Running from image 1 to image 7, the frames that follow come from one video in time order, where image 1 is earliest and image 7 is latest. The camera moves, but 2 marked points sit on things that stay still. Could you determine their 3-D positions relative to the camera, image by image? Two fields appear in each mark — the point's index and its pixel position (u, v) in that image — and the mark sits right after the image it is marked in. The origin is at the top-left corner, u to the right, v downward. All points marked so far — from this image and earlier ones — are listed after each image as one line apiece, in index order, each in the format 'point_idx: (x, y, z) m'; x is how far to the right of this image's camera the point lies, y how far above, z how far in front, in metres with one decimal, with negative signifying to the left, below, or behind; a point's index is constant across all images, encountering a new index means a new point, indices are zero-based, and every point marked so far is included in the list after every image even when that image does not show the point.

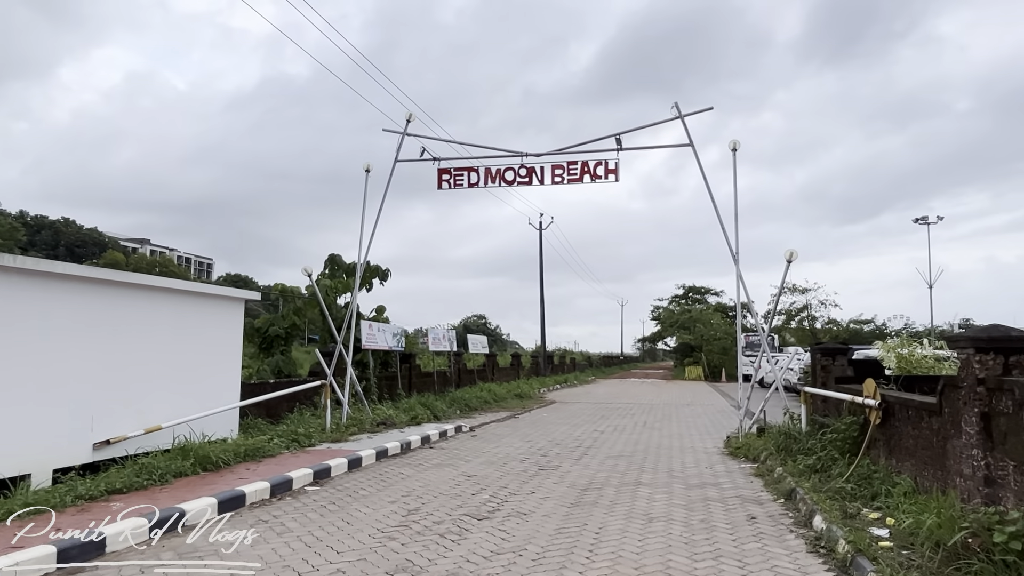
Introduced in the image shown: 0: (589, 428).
0: (+1.5, -2.7, +13.4) m
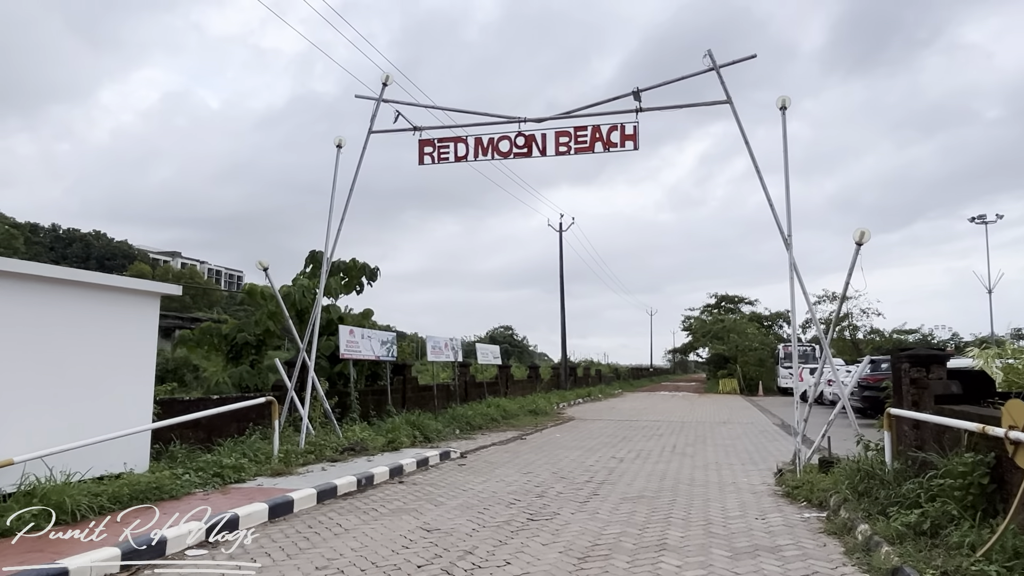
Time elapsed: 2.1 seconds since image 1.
0: (+1.5, -2.6, +11.1) m
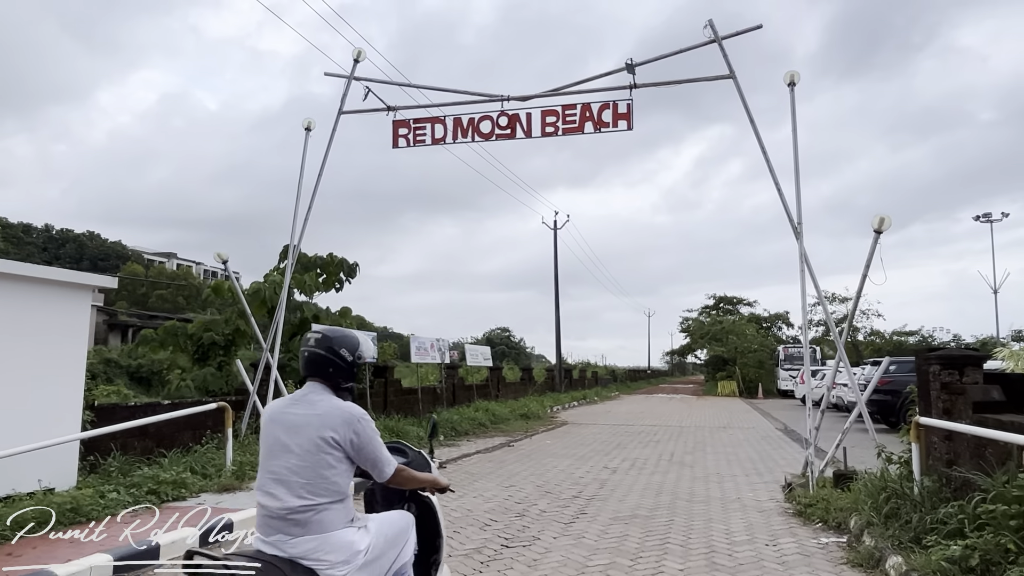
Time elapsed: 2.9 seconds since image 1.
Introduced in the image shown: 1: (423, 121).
0: (+1.2, -2.6, +10.3) m
1: (-1.2, +2.2, +9.3) m
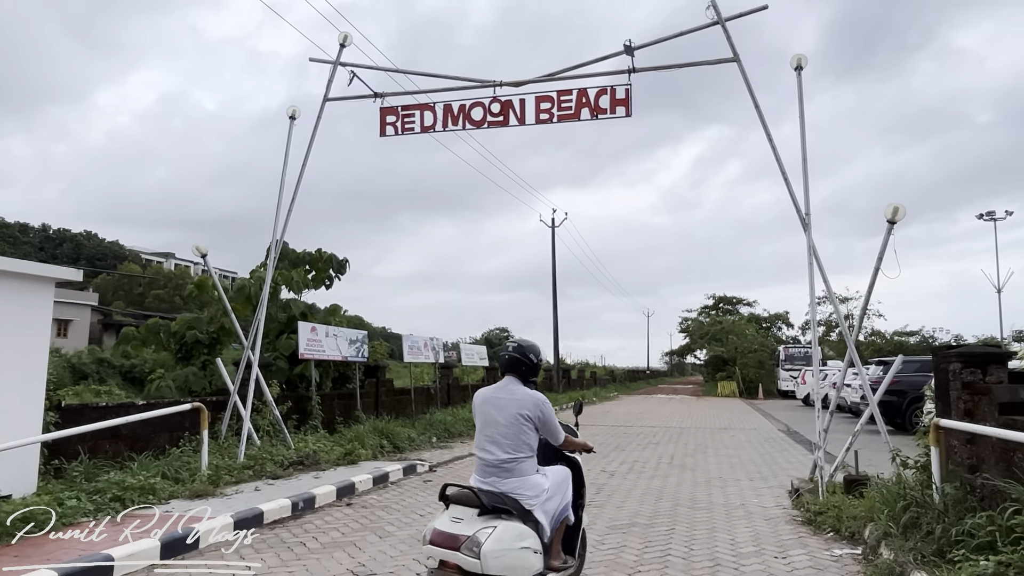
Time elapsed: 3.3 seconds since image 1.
0: (+1.1, -2.5, +9.9) m
1: (-1.3, +2.3, +8.8) m
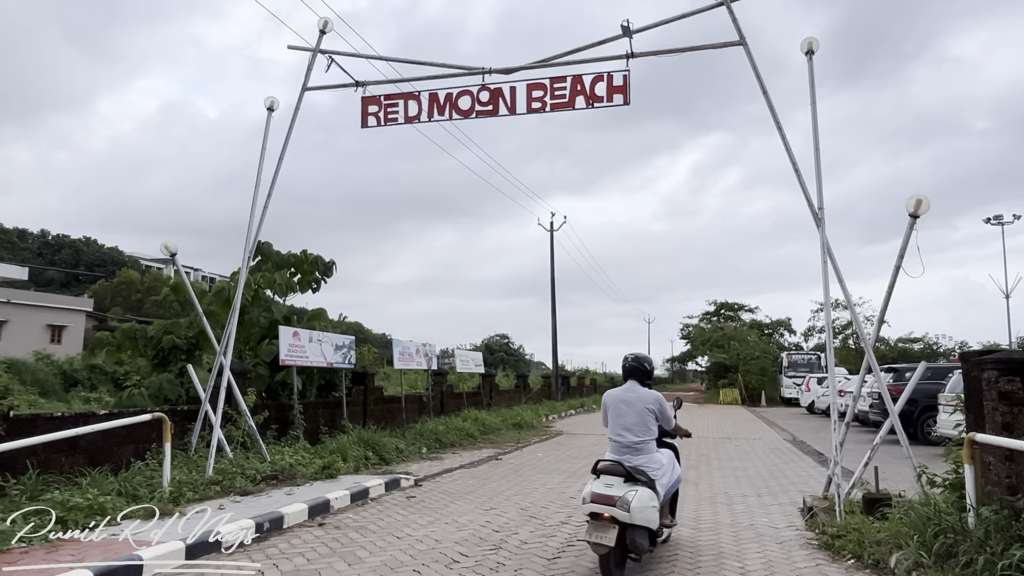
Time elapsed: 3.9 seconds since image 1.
0: (+1.0, -2.5, +9.3) m
1: (-1.4, +2.2, +8.3) m
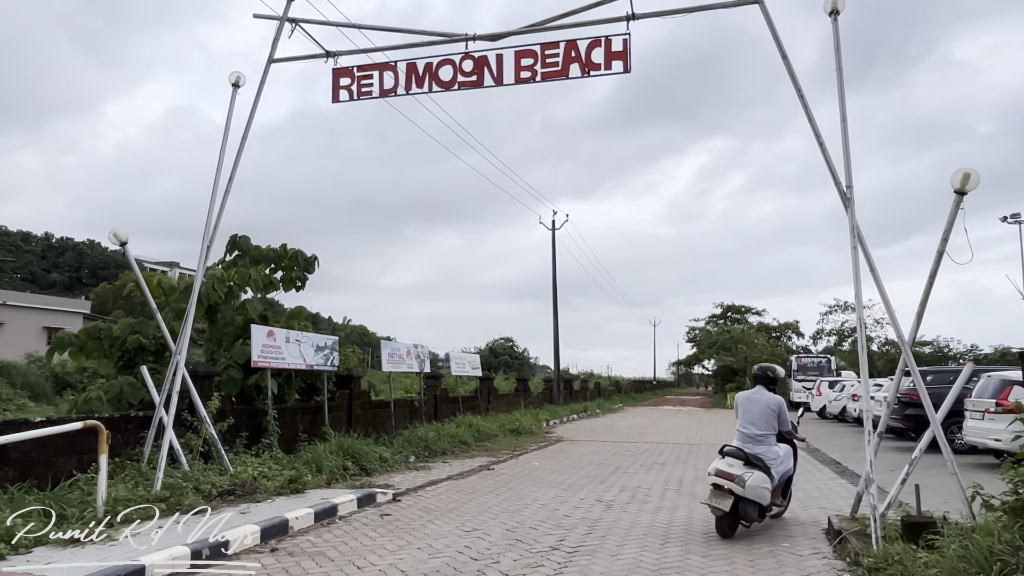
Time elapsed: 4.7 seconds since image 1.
0: (+0.9, -2.5, +8.4) m
1: (-1.5, +2.3, +7.4) m
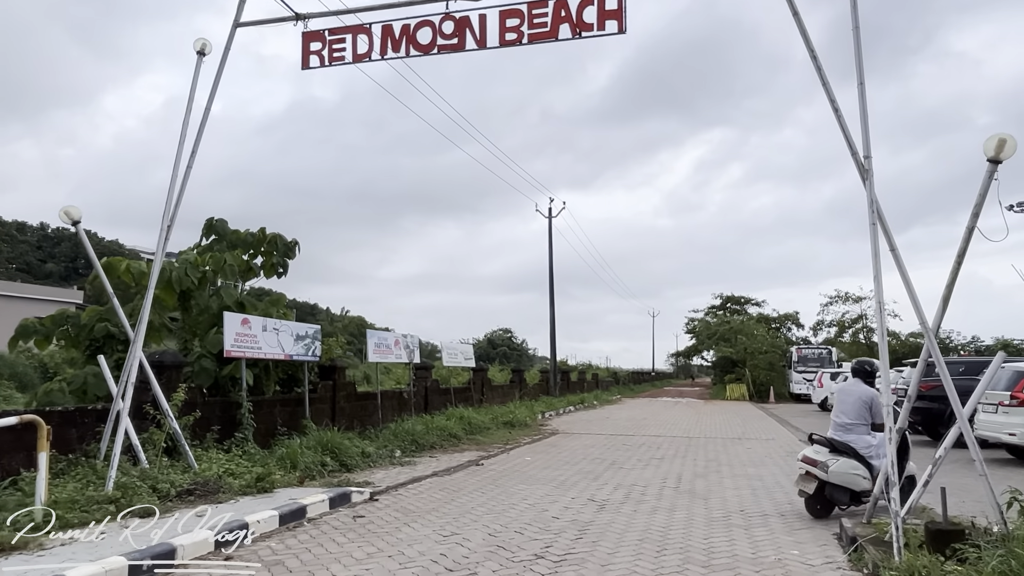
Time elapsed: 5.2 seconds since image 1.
0: (+0.8, -2.3, +7.8) m
1: (-1.6, +2.5, +6.8) m
